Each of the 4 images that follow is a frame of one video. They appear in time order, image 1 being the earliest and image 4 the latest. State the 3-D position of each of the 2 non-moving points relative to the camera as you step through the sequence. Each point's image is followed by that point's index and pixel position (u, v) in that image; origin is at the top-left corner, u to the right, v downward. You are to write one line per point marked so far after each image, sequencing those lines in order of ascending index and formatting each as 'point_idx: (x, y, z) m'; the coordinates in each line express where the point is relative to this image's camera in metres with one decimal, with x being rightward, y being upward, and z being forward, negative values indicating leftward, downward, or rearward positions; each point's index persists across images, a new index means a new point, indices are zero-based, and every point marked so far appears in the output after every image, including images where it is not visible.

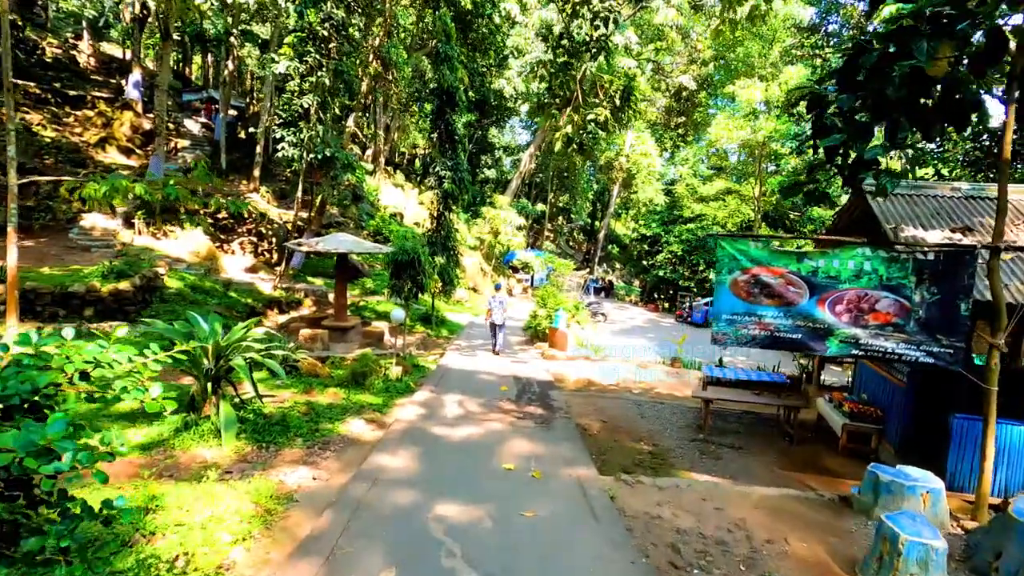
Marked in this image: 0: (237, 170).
0: (-10.3, +4.4, +19.7) m
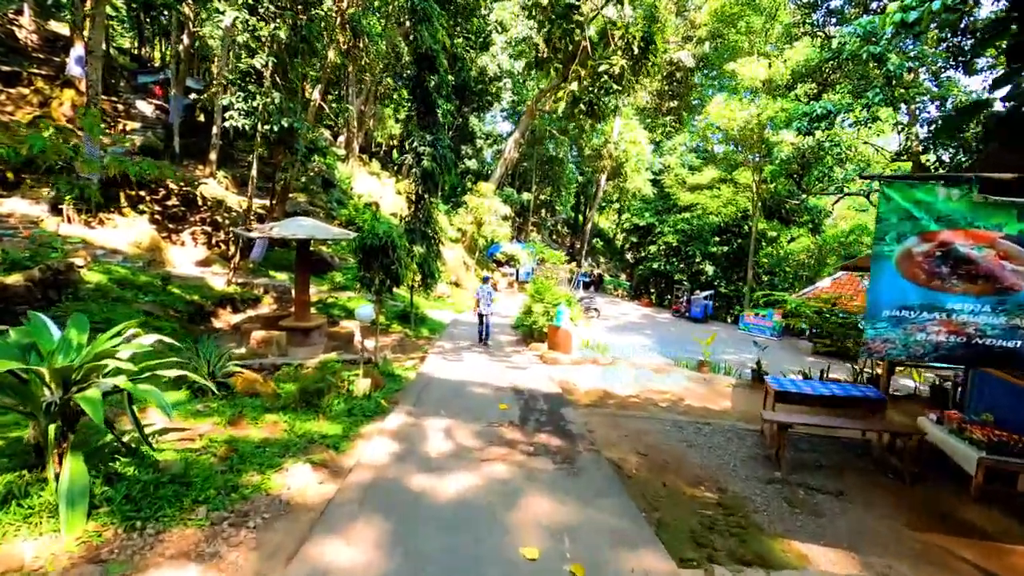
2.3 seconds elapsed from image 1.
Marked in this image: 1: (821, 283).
0: (-10.8, +4.5, +17.9) m
1: (+8.1, +0.1, +13.9) m
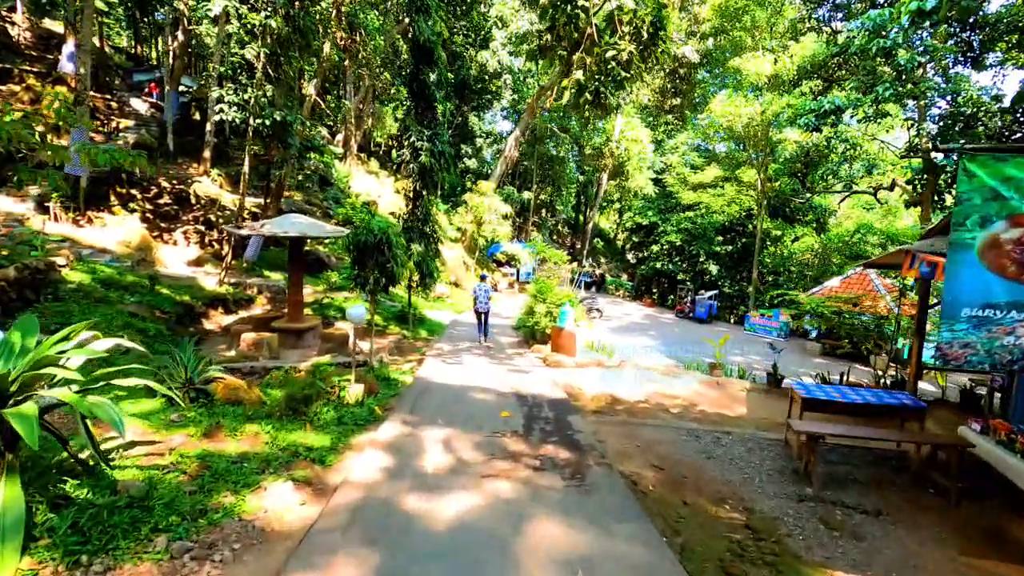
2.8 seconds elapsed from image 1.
0: (-10.8, +4.5, +17.5) m
1: (+8.1, +0.1, +13.5) m
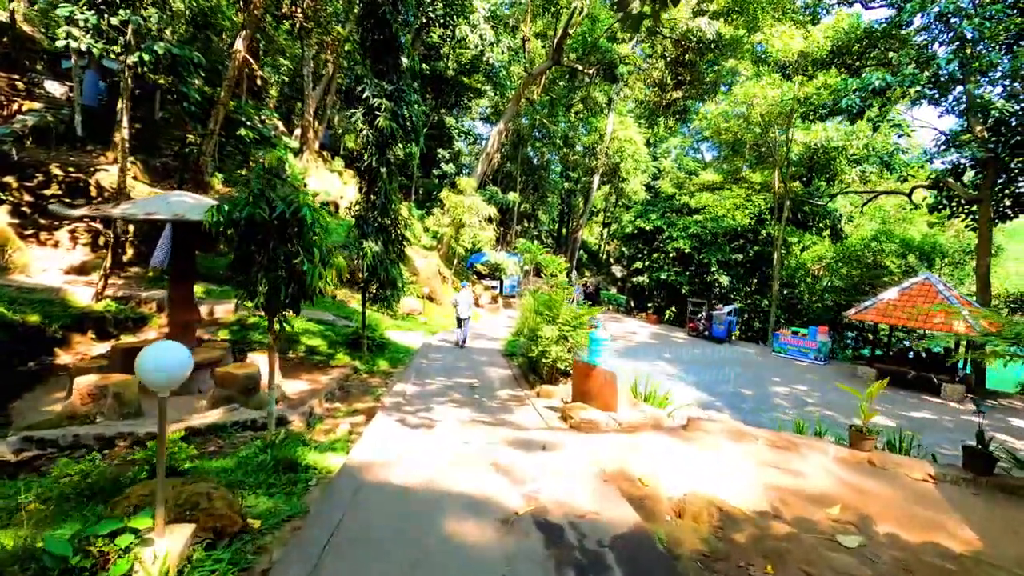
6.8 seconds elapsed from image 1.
0: (-11.2, +4.0, +14.5) m
1: (+7.8, -0.1, +11.1) m
